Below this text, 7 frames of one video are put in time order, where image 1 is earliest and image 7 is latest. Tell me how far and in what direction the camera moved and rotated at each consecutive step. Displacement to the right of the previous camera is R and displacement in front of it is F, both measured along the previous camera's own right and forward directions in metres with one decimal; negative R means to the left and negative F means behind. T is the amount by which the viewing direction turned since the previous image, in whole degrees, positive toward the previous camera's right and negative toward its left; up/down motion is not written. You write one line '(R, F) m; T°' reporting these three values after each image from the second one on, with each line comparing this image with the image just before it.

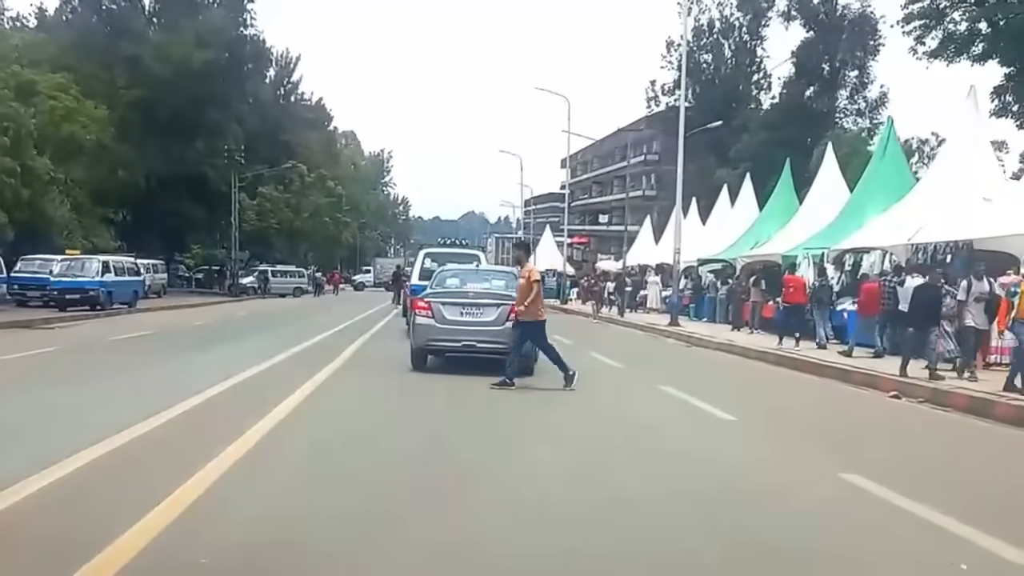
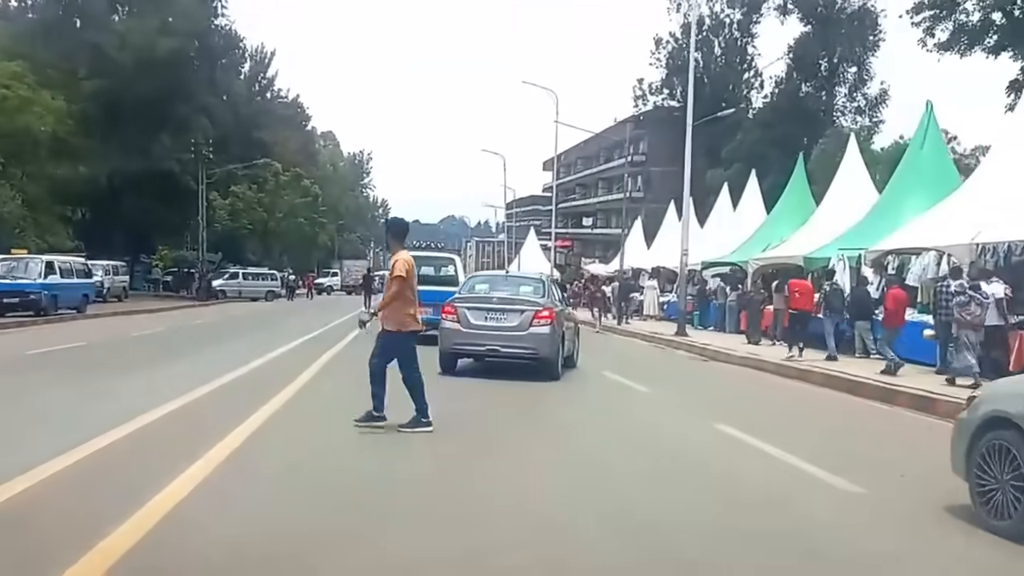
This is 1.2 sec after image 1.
(-0.2, +2.4) m; +1°
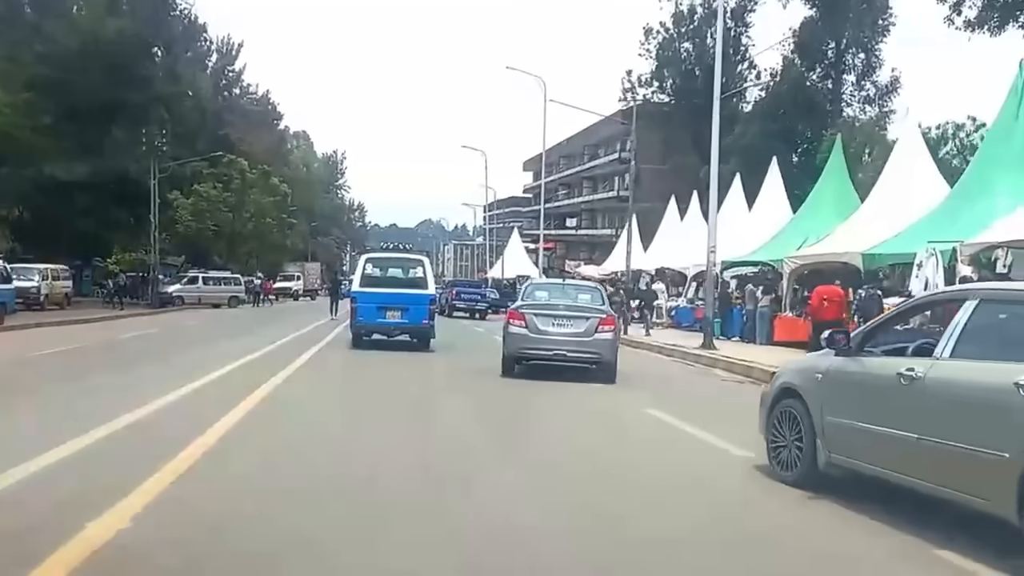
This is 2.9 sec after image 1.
(-0.3, +3.6) m; +1°
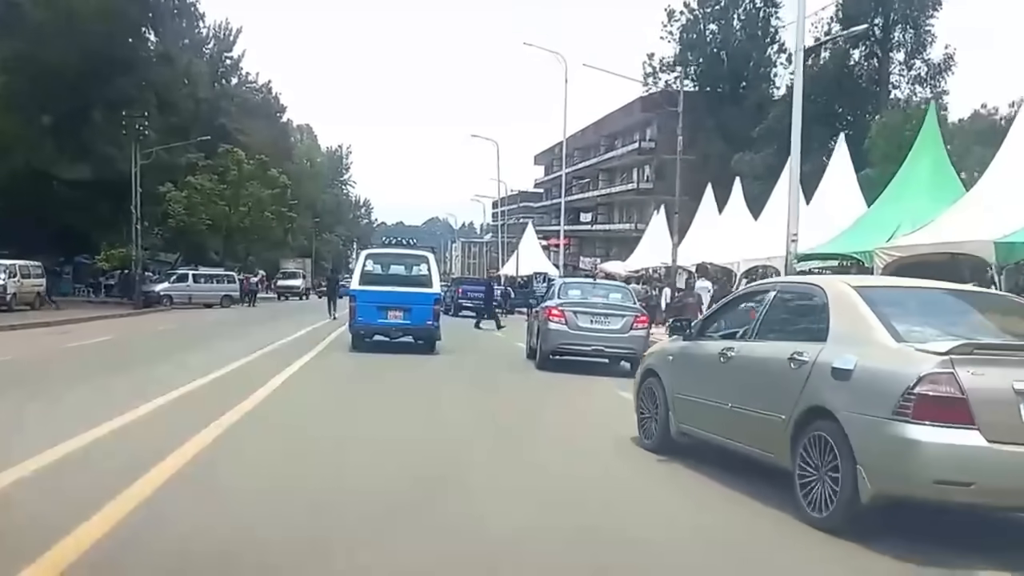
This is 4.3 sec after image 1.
(-0.4, +3.4) m; 0°
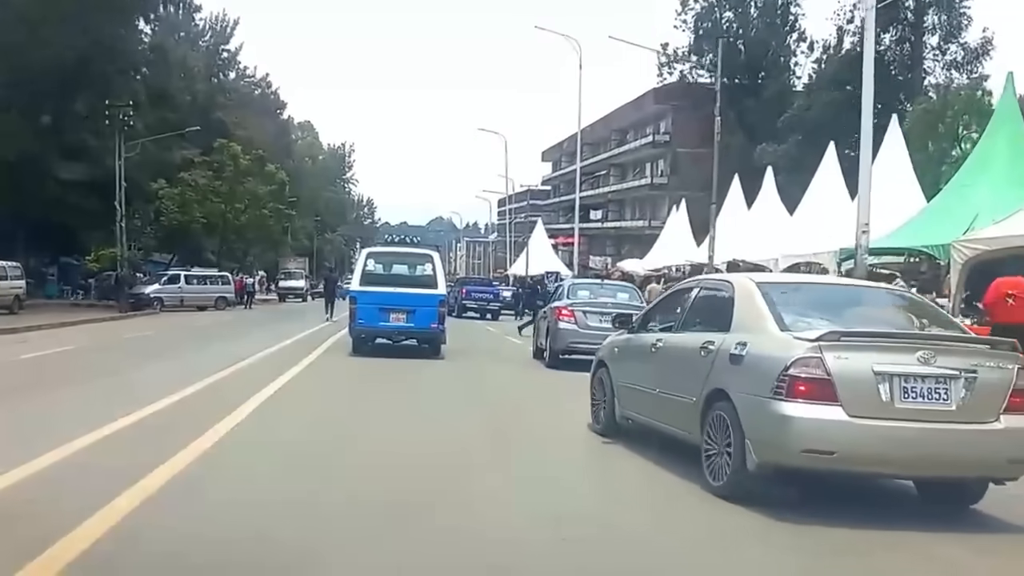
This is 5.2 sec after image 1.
(-0.2, +2.2) m; 0°
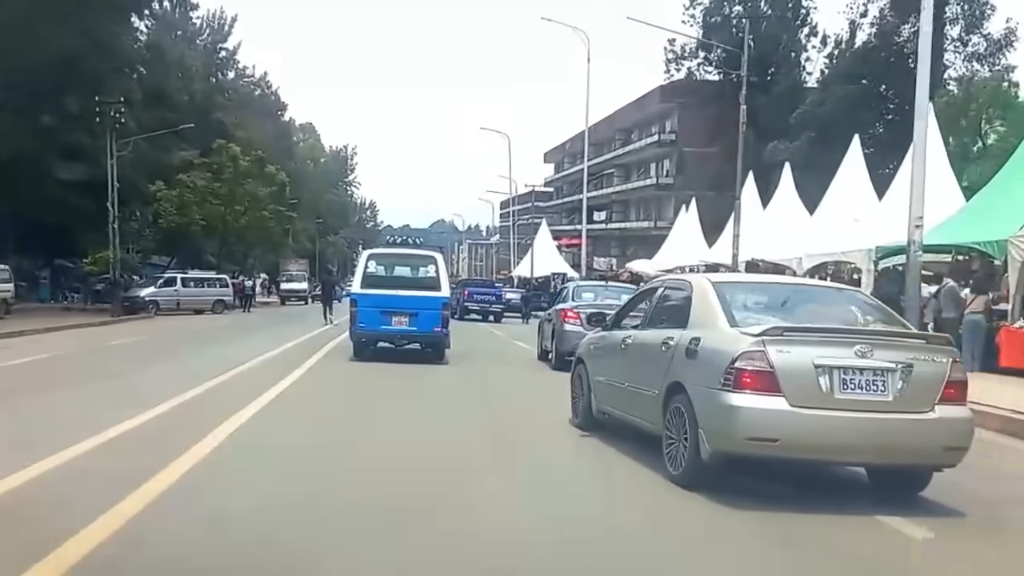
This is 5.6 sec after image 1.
(-0.1, +1.2) m; 0°
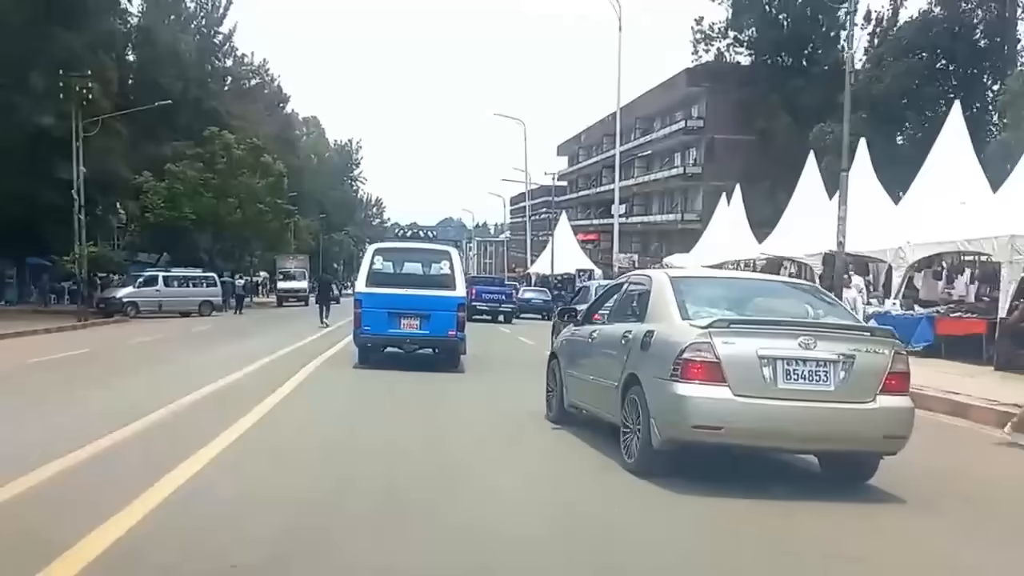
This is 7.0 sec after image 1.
(-0.4, +3.5) m; 0°
